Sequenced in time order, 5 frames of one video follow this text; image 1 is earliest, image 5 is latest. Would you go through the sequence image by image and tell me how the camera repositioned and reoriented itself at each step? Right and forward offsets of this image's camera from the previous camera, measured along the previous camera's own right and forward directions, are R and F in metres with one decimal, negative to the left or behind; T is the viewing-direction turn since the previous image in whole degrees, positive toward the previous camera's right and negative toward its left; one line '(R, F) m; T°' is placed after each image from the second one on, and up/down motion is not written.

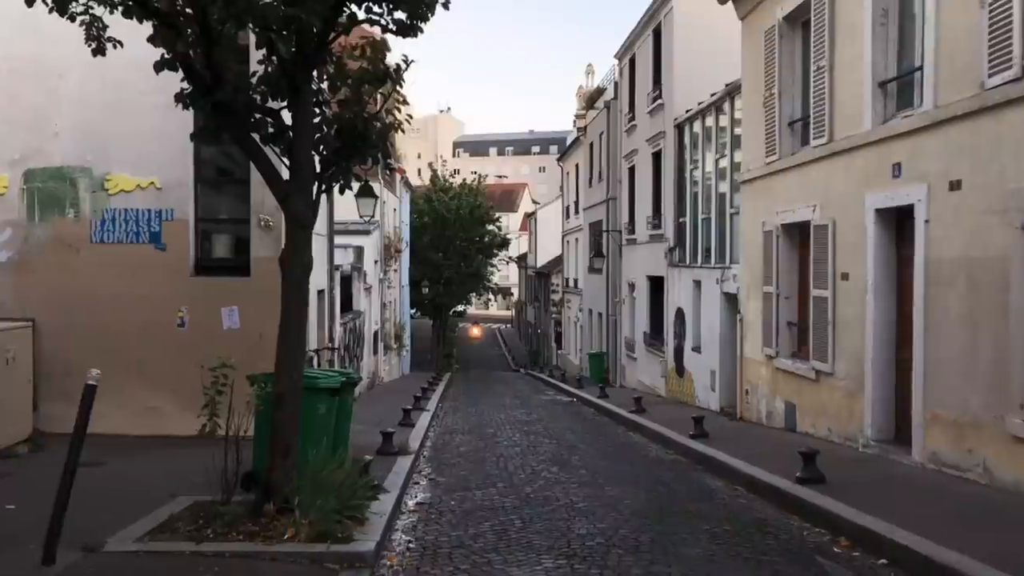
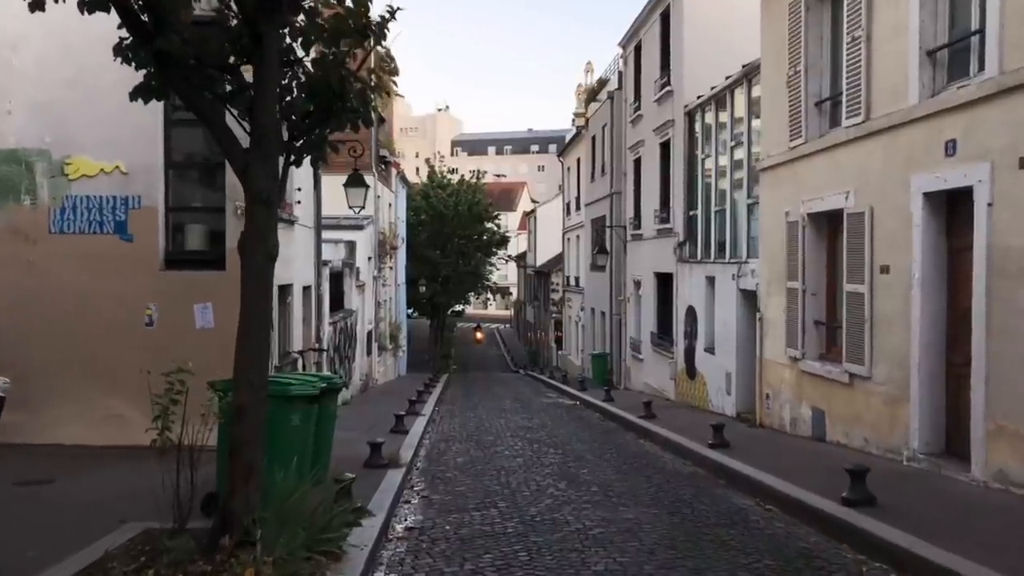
(0.0, +1.2) m; 0°
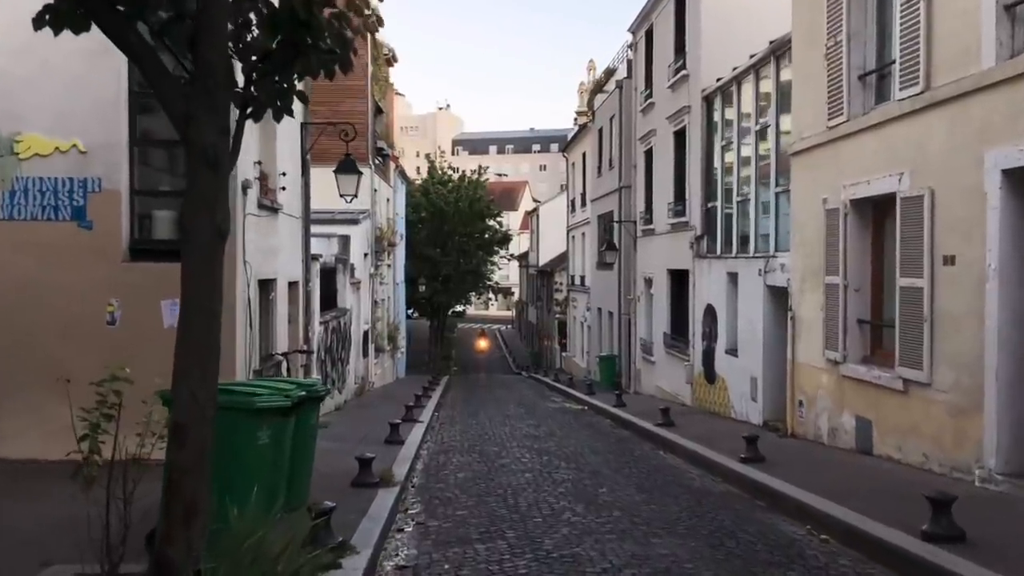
(-0.1, +1.4) m; 0°
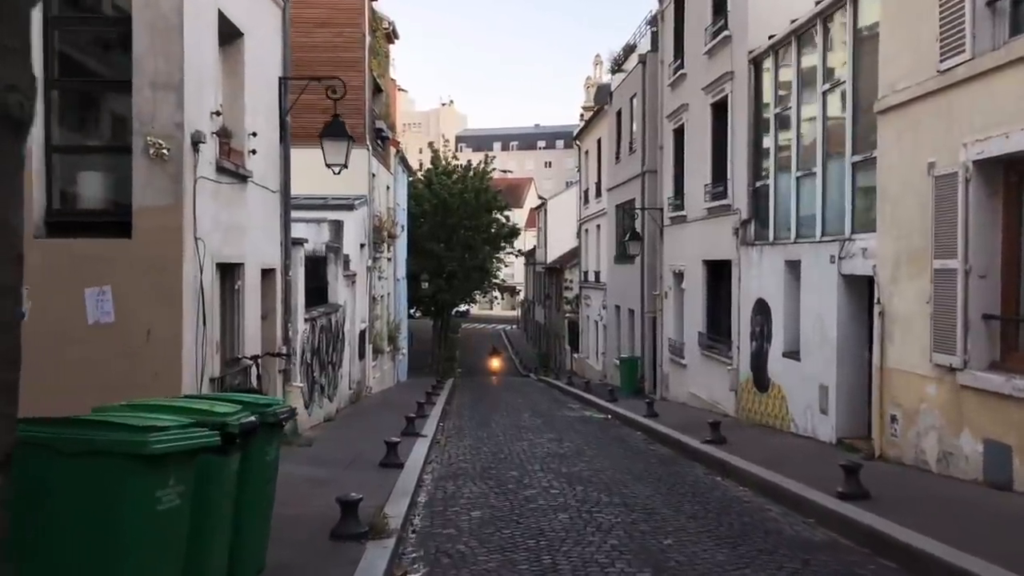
(-0.3, +2.6) m; 0°
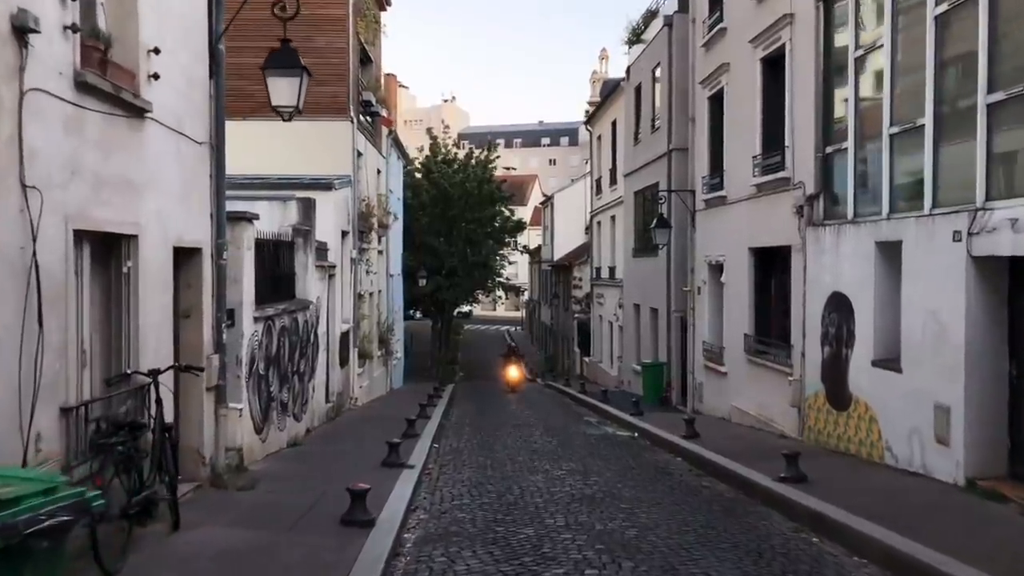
(-0.1, +3.3) m; 0°
